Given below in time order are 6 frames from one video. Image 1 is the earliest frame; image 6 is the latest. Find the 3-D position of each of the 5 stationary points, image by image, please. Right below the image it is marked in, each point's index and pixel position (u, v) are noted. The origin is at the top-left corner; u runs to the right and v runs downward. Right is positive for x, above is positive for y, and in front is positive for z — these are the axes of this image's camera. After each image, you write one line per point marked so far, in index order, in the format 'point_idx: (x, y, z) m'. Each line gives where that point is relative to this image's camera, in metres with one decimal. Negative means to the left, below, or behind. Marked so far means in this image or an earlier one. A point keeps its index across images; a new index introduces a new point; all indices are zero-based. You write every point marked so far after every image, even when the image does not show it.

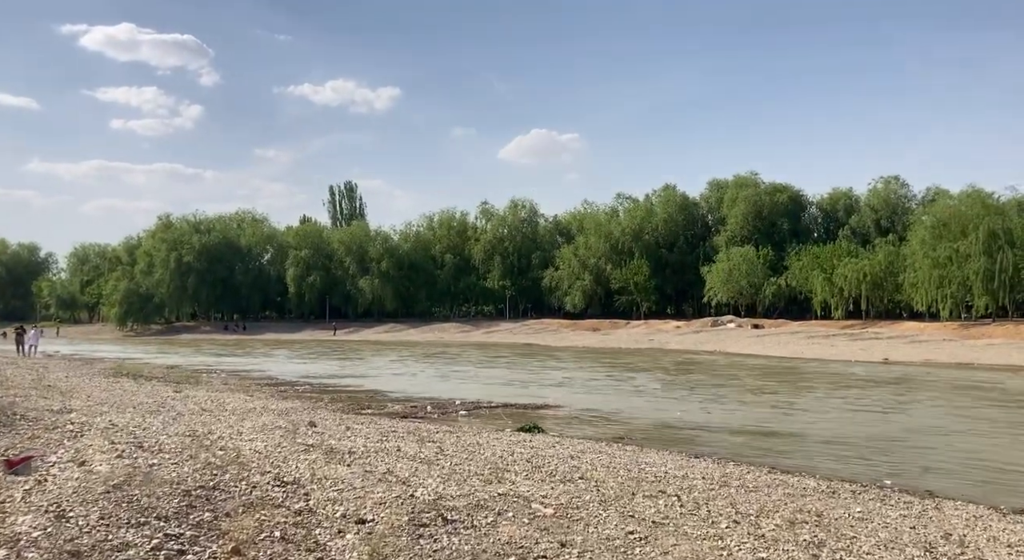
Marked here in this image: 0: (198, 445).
0: (-6.4, -3.3, +16.4) m
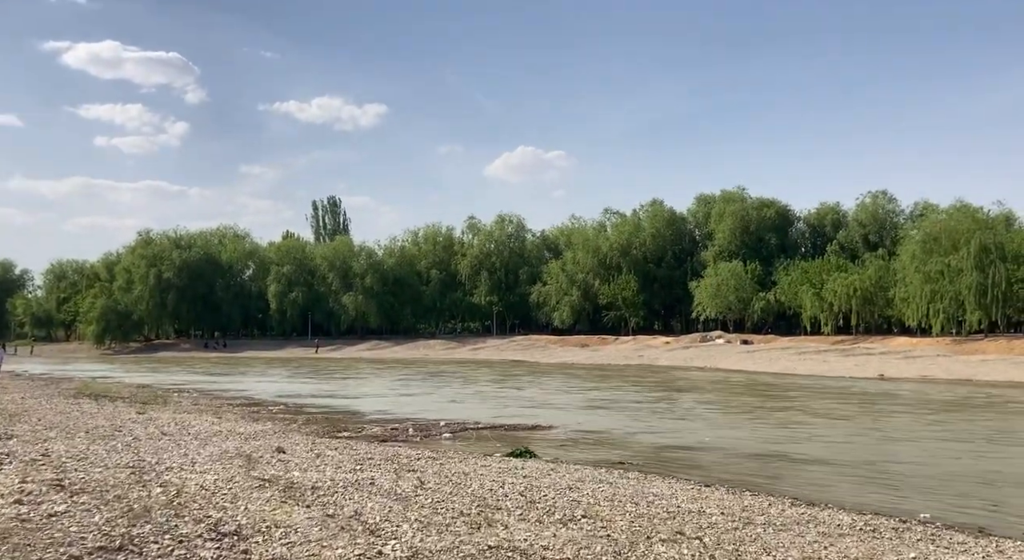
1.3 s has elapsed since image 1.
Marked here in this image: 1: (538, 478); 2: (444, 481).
0: (-6.6, -3.4, +13.9) m
1: (+0.6, -4.5, +18.8) m
2: (-1.4, -4.2, +17.2) m
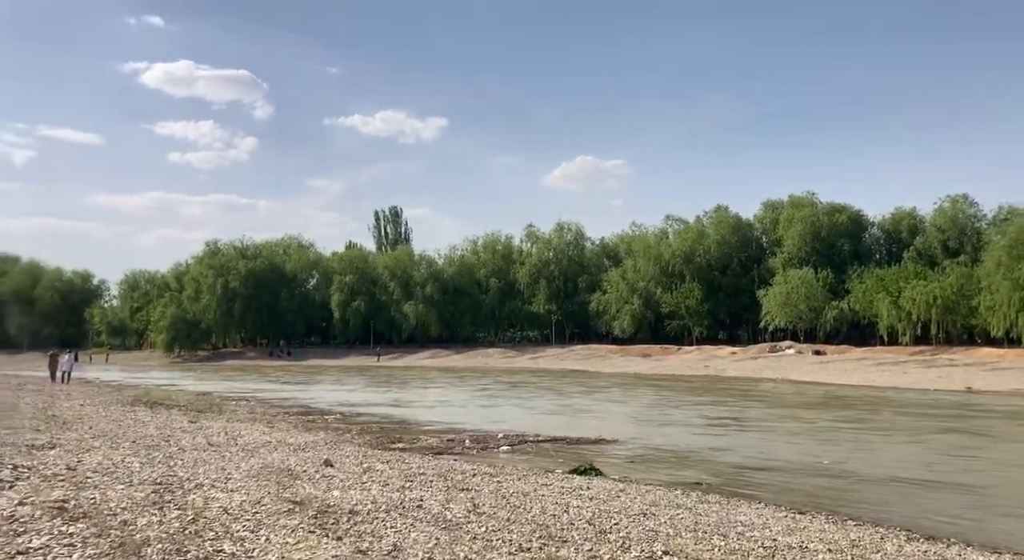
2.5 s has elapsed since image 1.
0: (-5.6, -3.3, +12.3) m
1: (+2.0, -4.5, +16.6) m
2: (-0.2, -4.2, +15.2) m
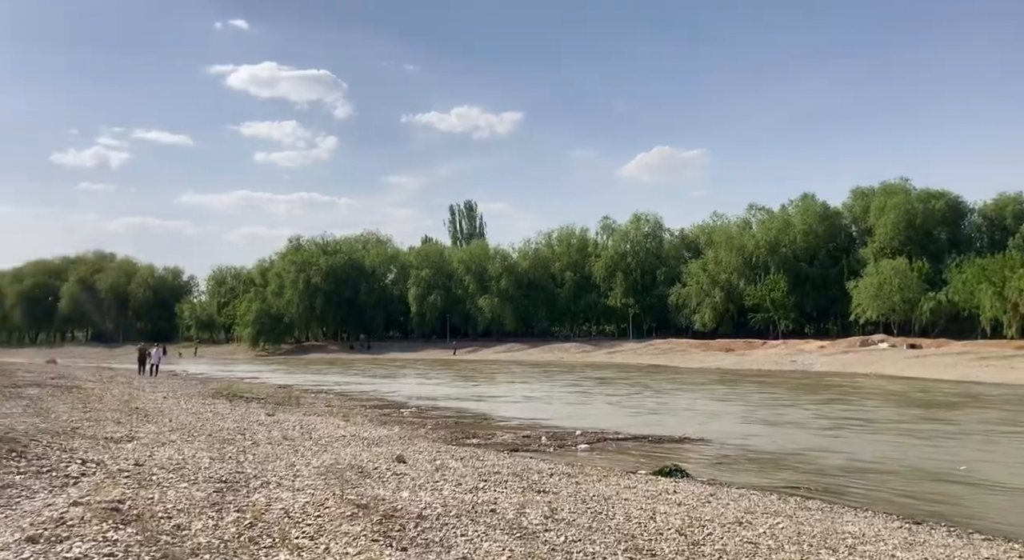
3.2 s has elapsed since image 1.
0: (-4.5, -3.2, +11.7) m
1: (+3.5, -4.2, +15.3) m
2: (+1.2, -3.9, +14.1) m
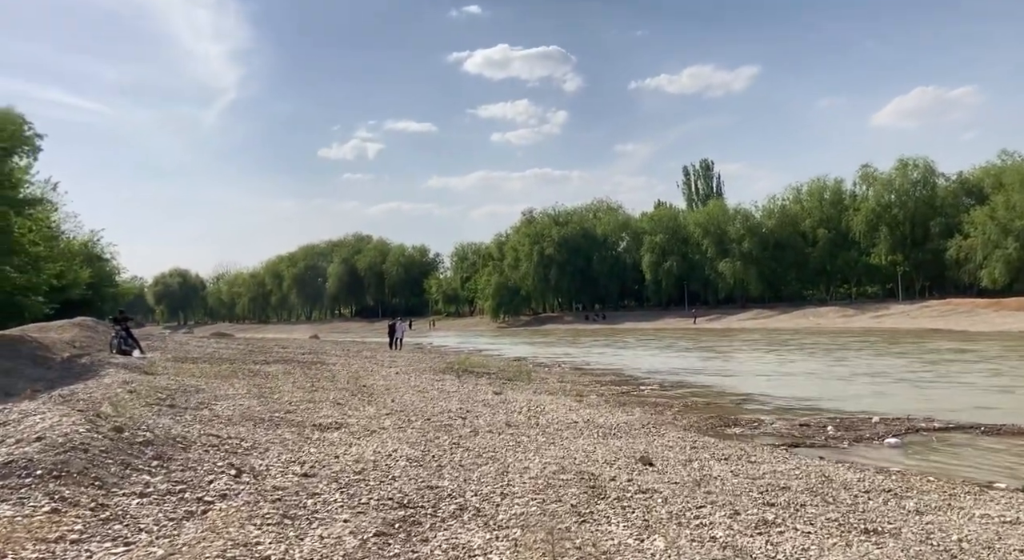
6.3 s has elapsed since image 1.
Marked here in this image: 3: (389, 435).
0: (-1.6, -2.6, +7.4) m
1: (+7.0, -3.2, +8.7) m
2: (+4.6, -3.1, +8.1) m
3: (-3.0, -3.7, +19.8) m
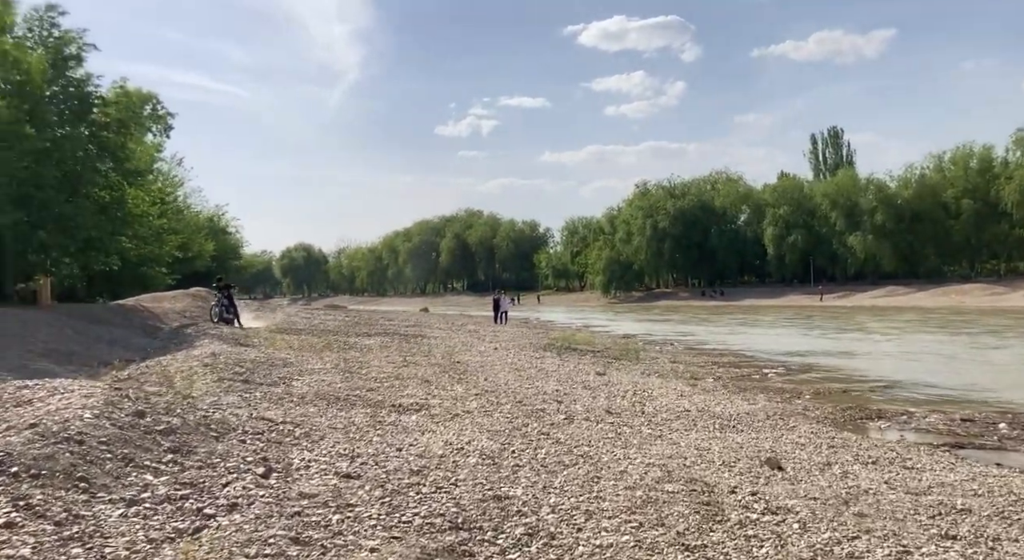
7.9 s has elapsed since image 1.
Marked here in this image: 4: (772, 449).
0: (-1.2, -2.2, +5.0) m
1: (+7.5, -2.9, +5.1) m
2: (+5.0, -2.7, +4.9) m
3: (-0.9, -3.0, +17.5) m
4: (+4.8, -3.1, +15.1) m
